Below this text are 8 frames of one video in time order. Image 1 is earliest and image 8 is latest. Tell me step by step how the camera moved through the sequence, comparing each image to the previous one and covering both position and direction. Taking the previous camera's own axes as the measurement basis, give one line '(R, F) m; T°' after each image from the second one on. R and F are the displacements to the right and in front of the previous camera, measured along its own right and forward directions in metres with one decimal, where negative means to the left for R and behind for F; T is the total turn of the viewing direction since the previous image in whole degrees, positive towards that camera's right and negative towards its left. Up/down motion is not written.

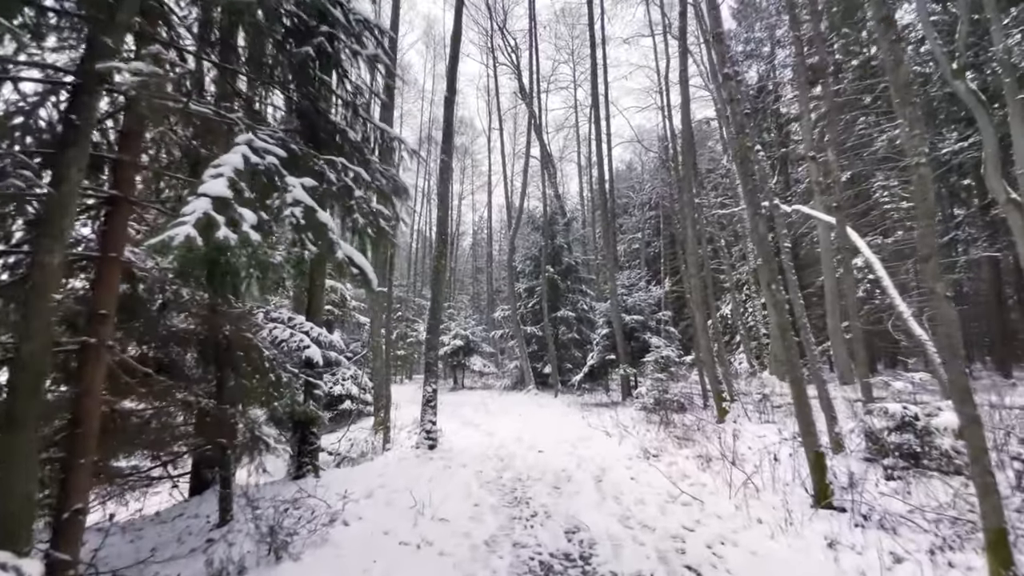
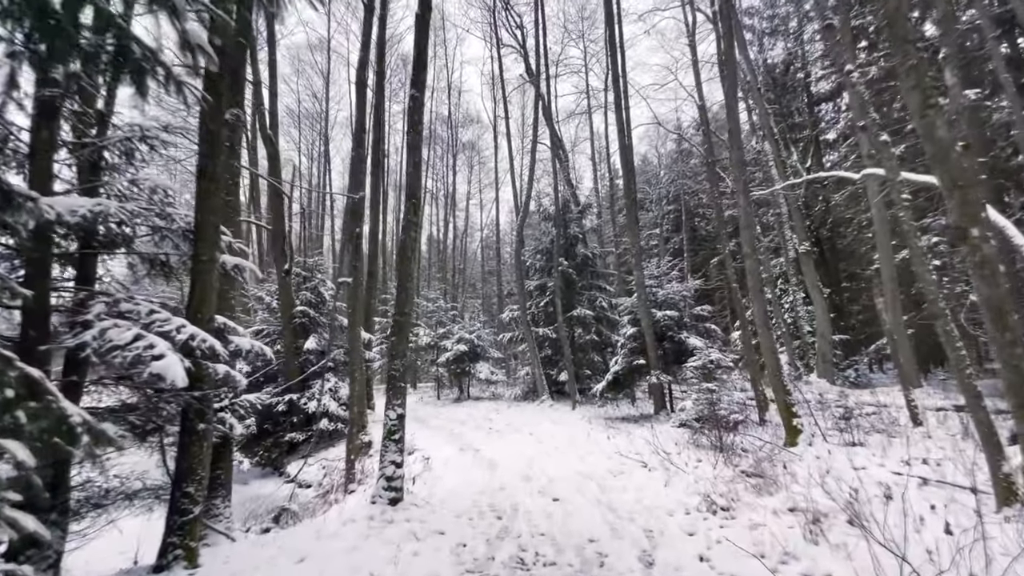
(+0.2, +2.2) m; -2°
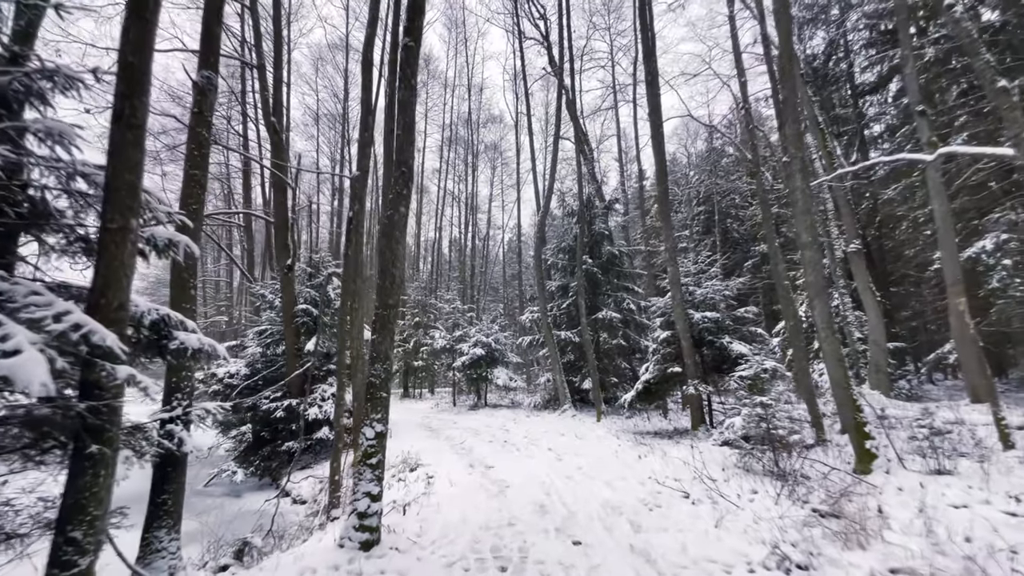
(+0.1, +1.0) m; -3°
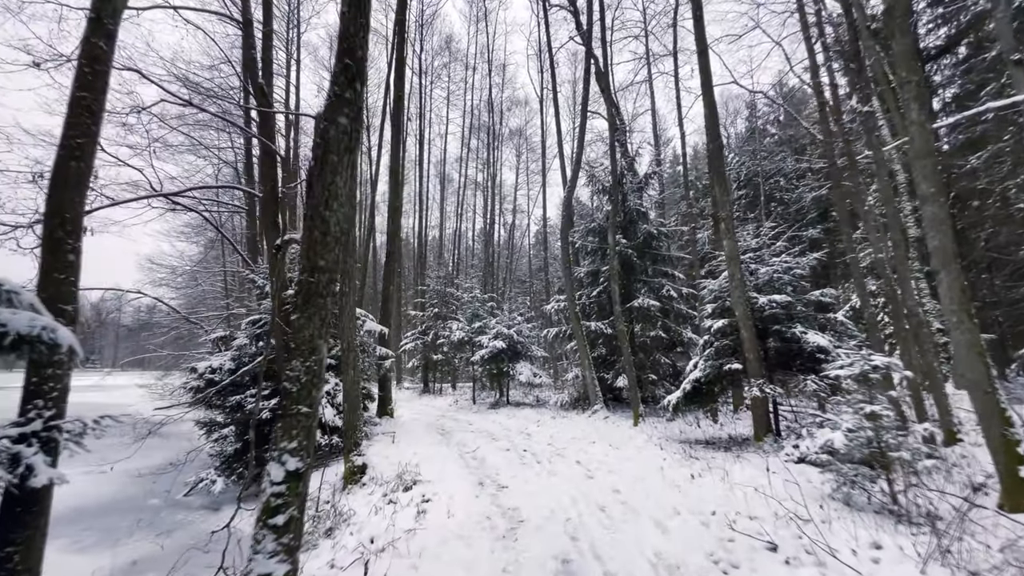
(+0.2, +1.6) m; -4°
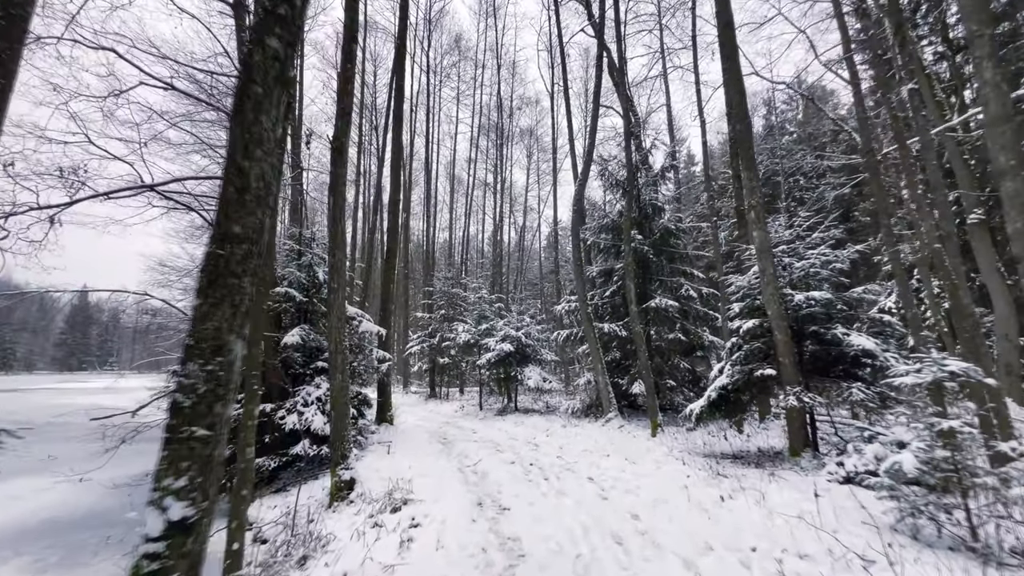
(+0.1, +0.7) m; -1°
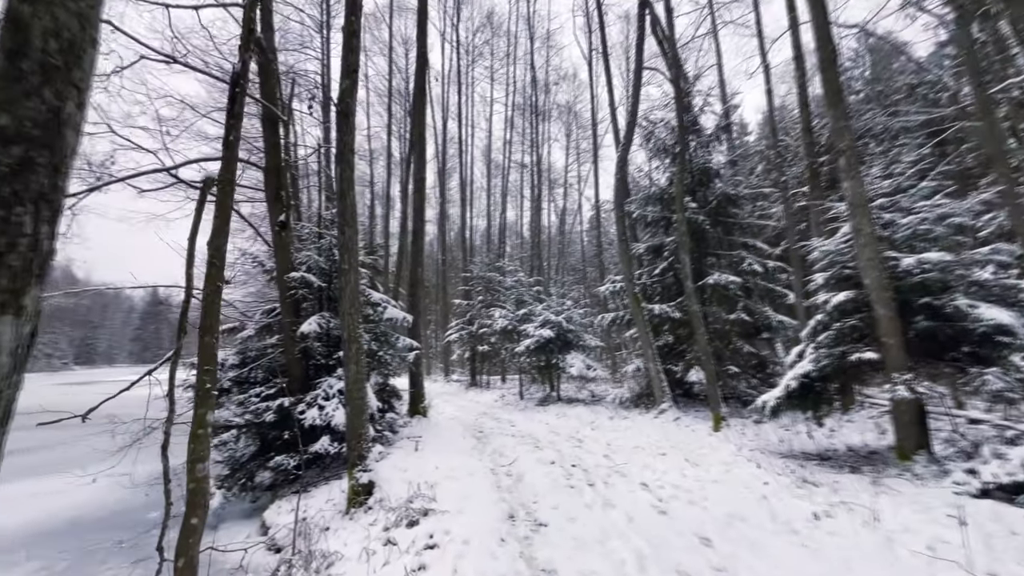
(+0.1, +1.0) m; -5°
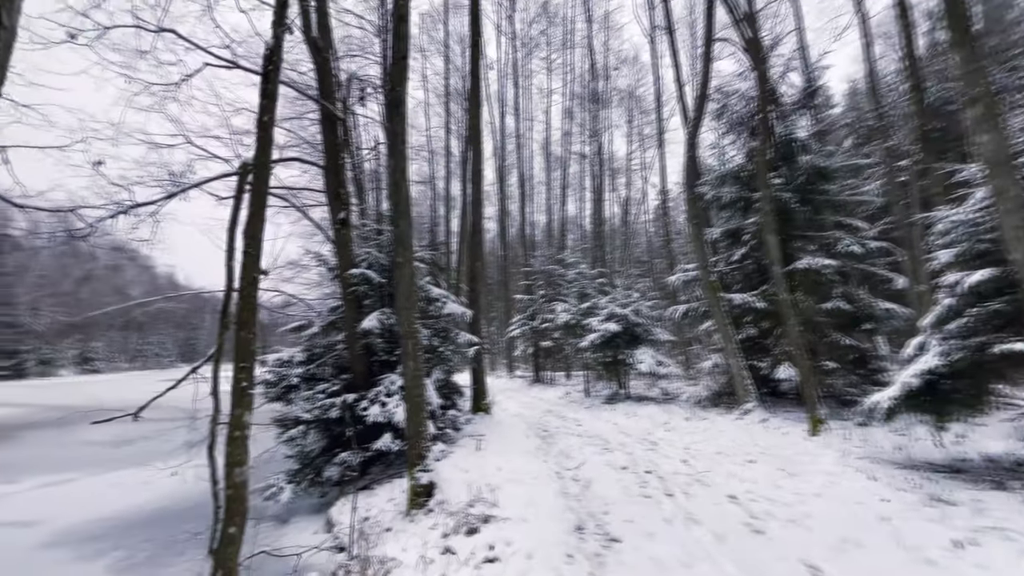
(0.0, +0.4) m; -8°
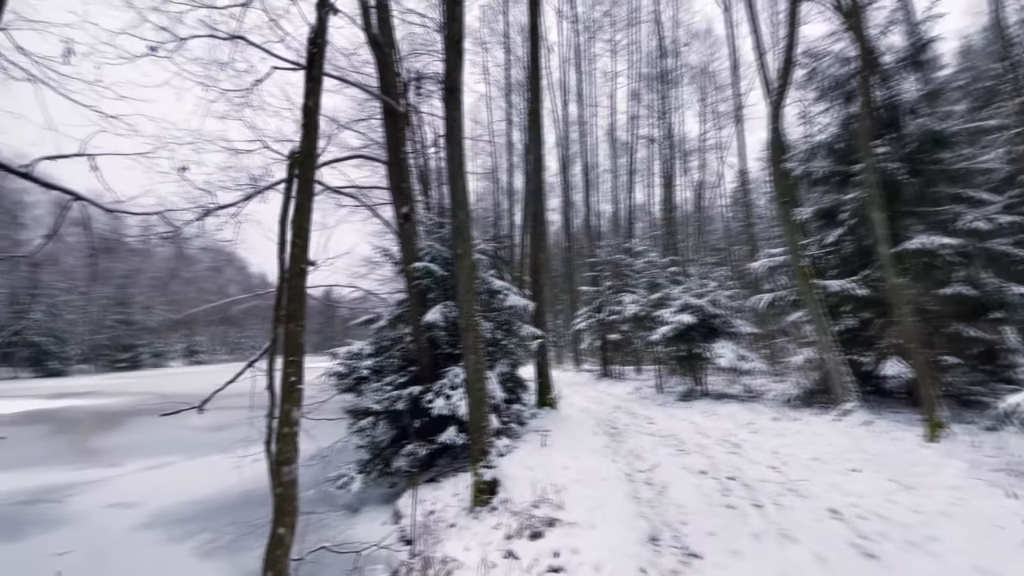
(0.0, +0.3) m; -8°
